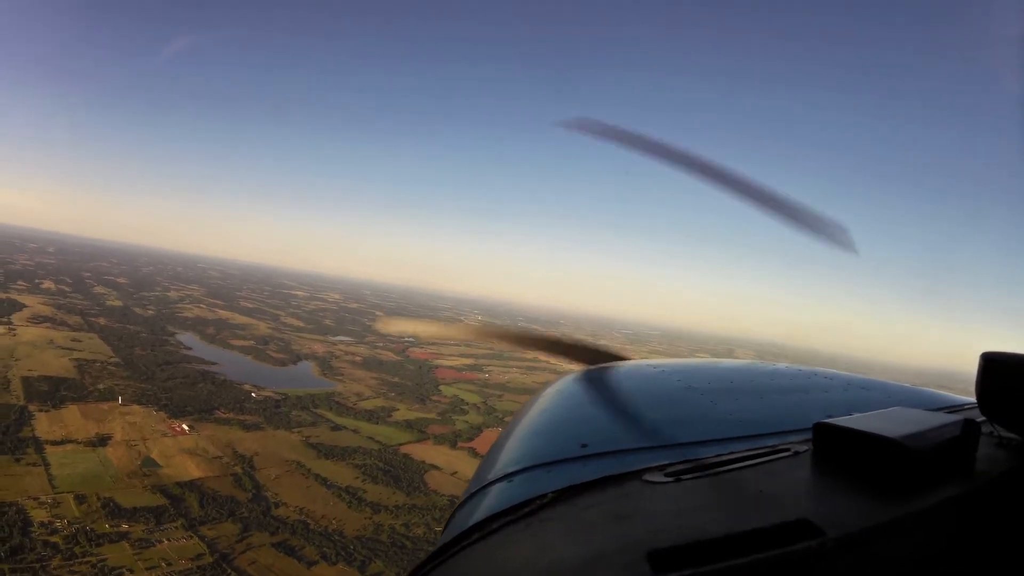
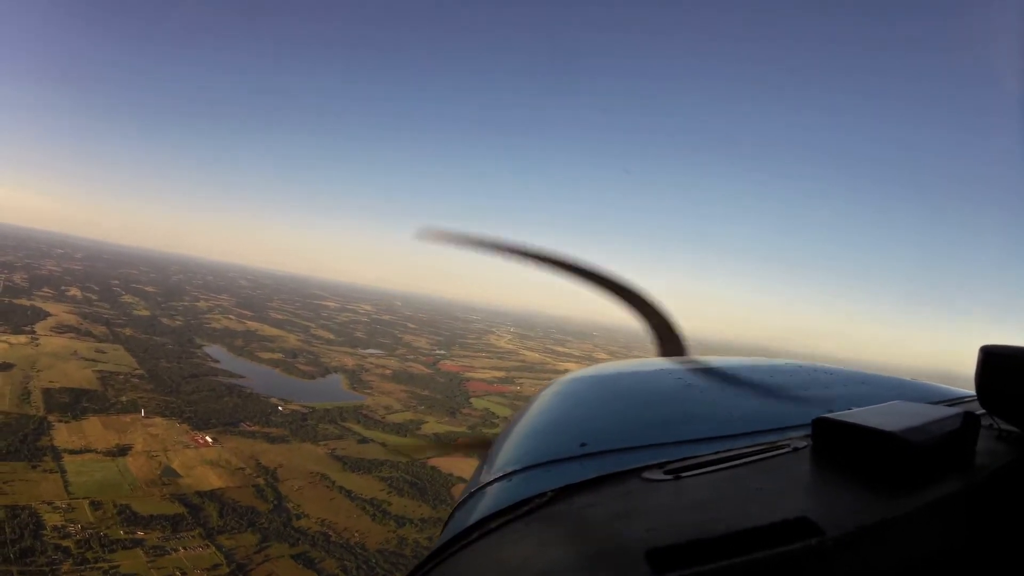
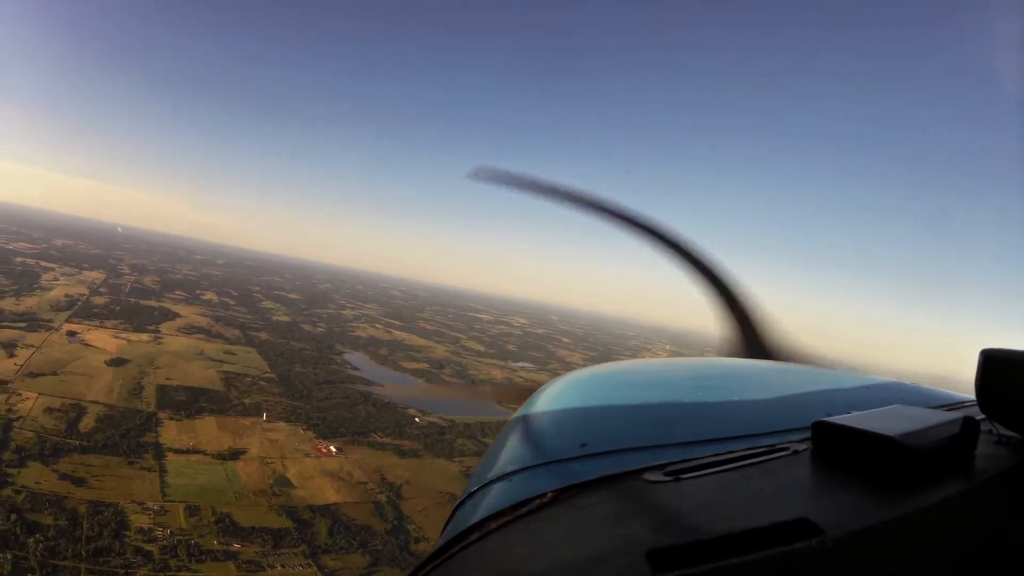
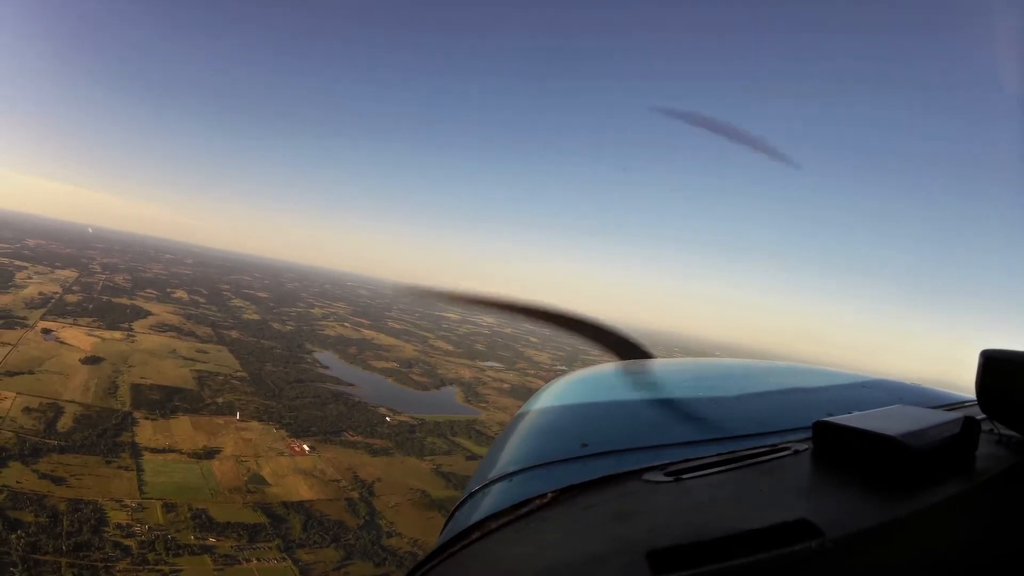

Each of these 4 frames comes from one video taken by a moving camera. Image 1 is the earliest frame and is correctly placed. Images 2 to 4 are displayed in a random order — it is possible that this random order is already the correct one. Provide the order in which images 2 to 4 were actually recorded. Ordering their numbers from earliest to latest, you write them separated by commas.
2, 4, 3
